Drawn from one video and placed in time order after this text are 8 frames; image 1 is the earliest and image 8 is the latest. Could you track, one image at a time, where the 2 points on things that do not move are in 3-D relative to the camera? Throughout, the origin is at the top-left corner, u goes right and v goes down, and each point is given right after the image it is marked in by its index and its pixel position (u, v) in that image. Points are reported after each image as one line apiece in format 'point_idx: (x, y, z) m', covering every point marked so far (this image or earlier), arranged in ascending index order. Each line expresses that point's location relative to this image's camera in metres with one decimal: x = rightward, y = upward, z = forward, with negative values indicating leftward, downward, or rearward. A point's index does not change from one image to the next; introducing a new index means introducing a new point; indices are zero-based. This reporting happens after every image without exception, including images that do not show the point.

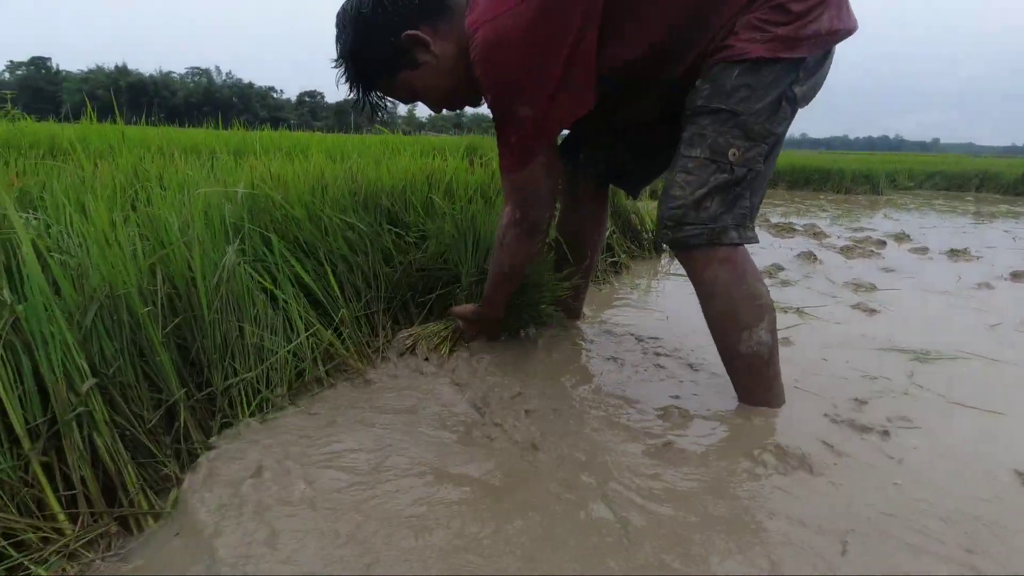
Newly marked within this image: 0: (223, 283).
0: (-0.6, 0.0, +1.3) m
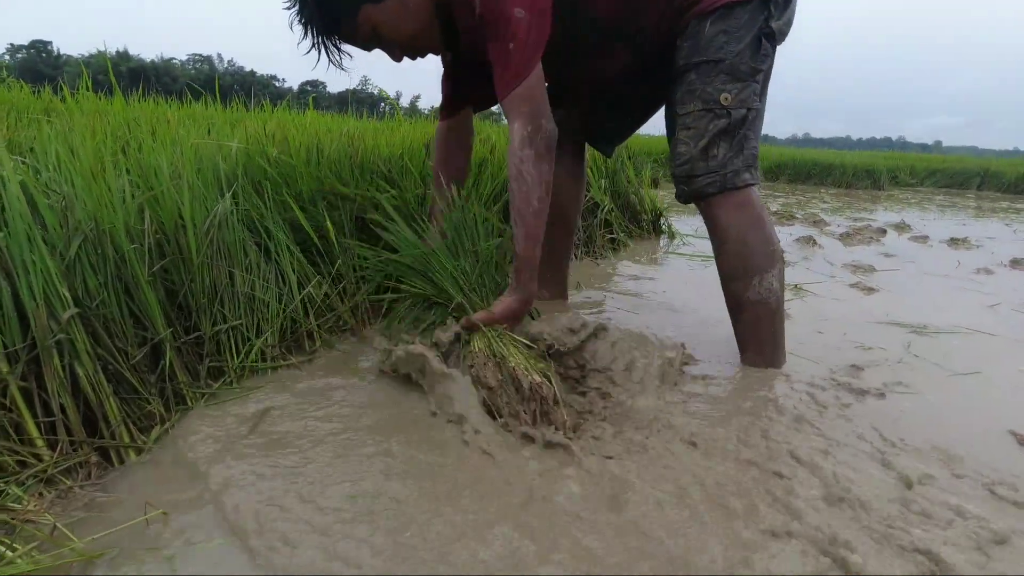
0: (-0.7, +0.1, +1.3) m
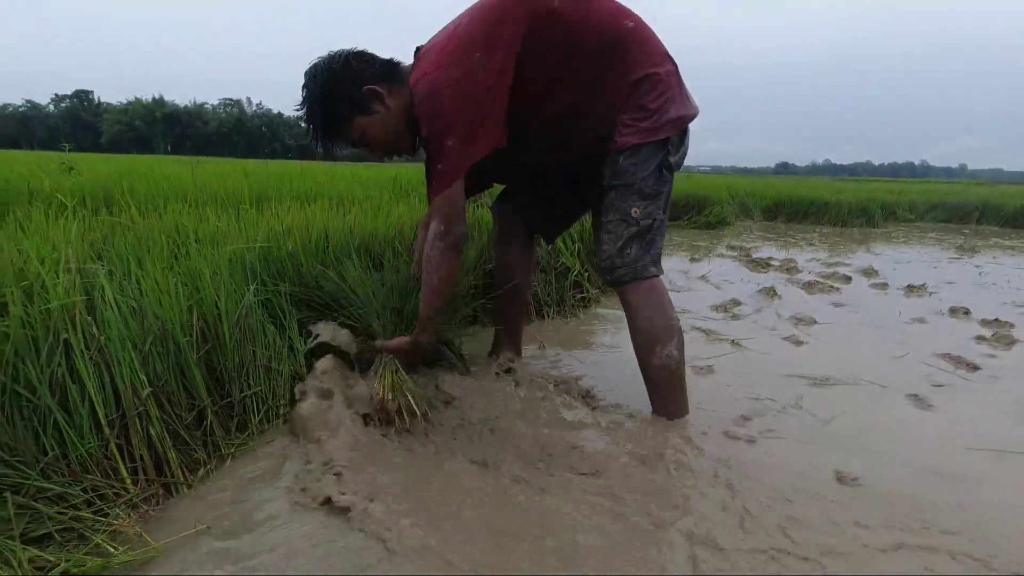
0: (-0.8, -0.1, +1.7) m
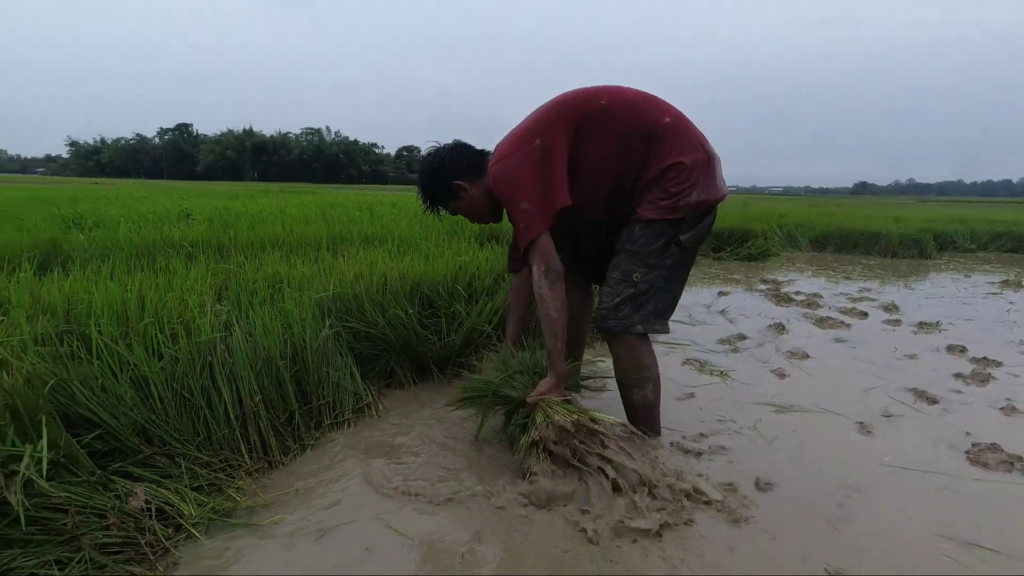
0: (-0.8, -0.2, +2.4) m
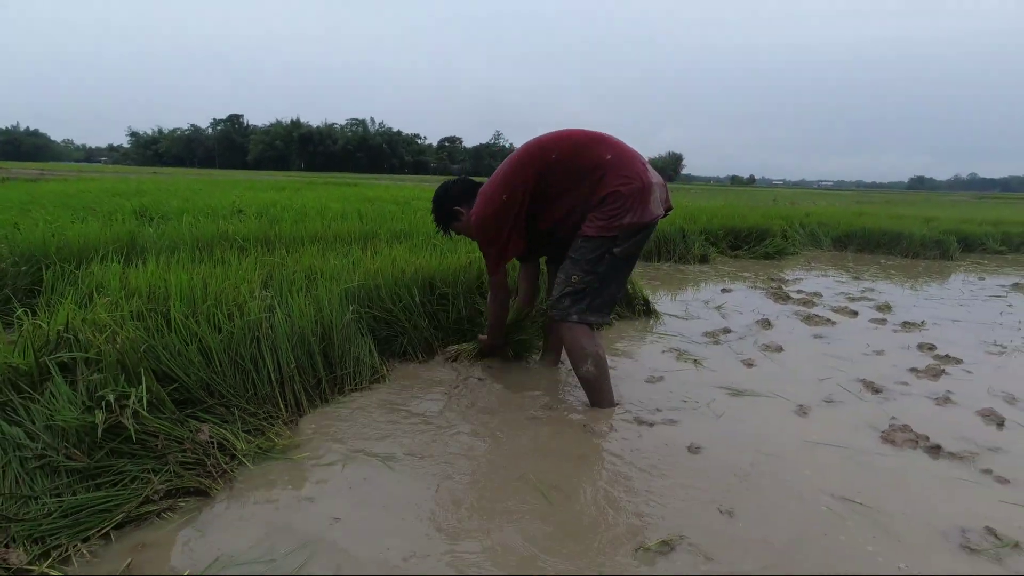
0: (-0.8, -0.2, +2.9) m
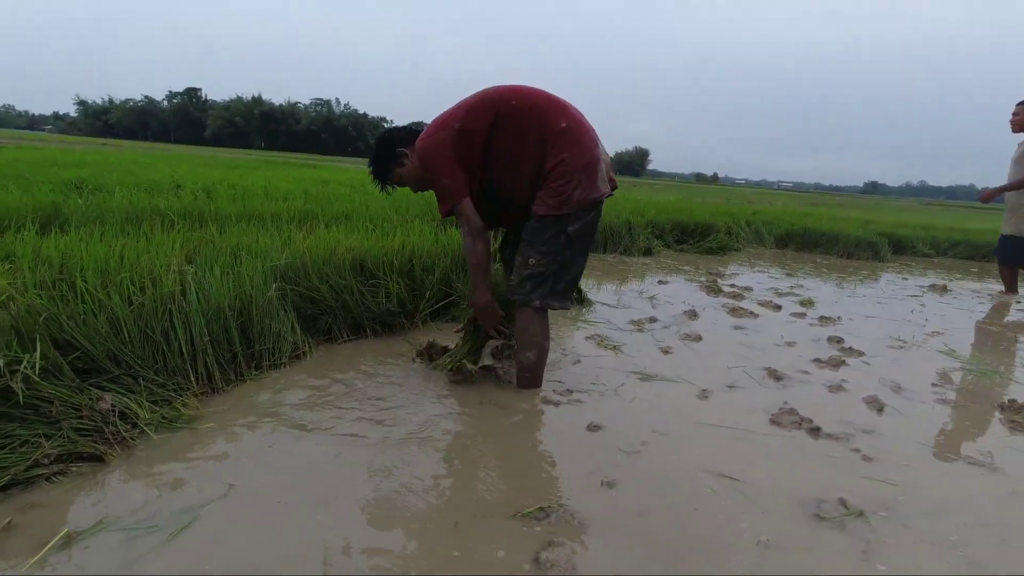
0: (-1.2, -0.1, +2.9) m
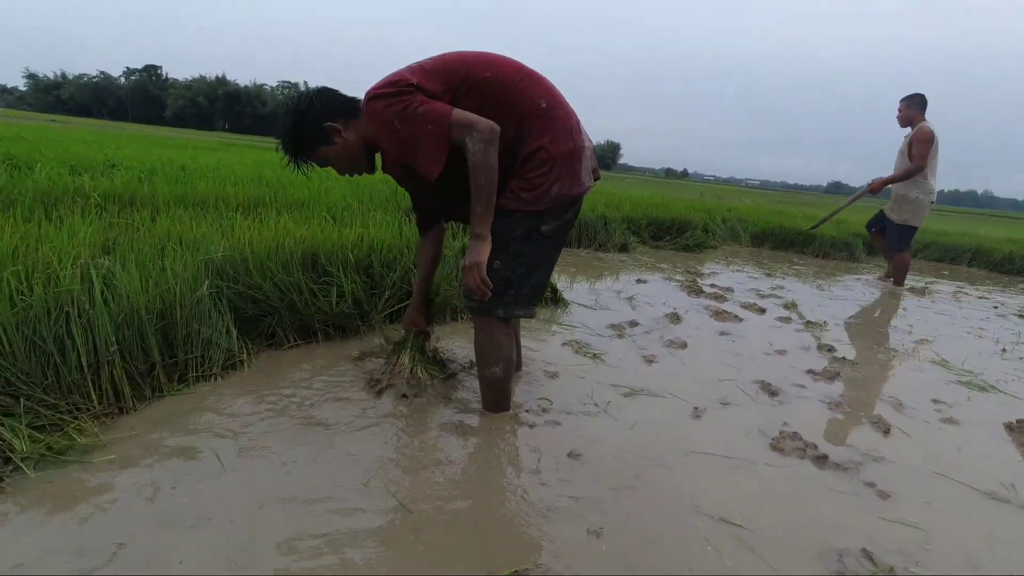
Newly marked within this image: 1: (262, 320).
0: (-1.4, -0.1, +2.5) m
1: (-1.2, -0.2, +2.9) m
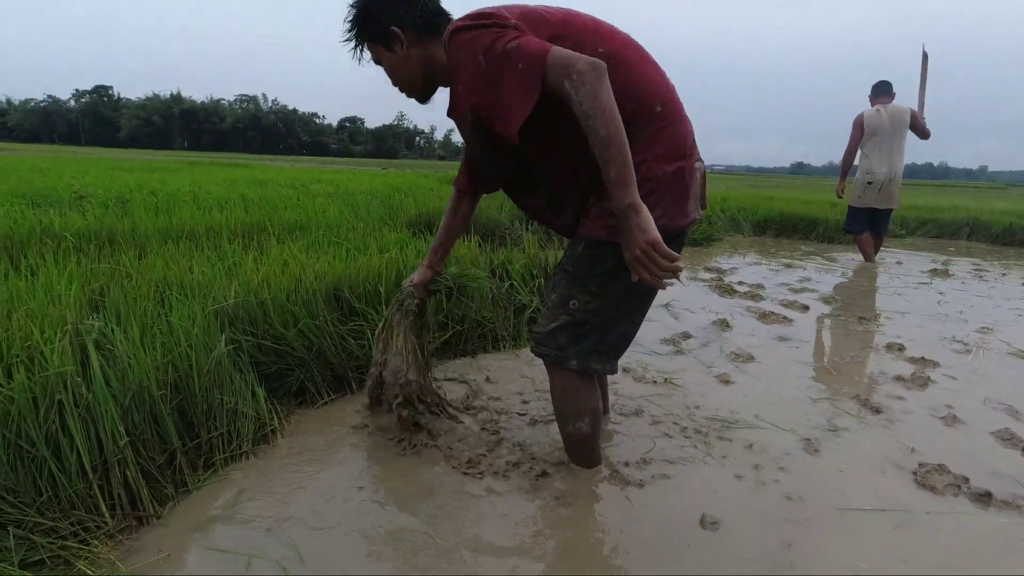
0: (-1.0, -0.3, +2.0) m
1: (-0.9, -0.4, +2.5) m
